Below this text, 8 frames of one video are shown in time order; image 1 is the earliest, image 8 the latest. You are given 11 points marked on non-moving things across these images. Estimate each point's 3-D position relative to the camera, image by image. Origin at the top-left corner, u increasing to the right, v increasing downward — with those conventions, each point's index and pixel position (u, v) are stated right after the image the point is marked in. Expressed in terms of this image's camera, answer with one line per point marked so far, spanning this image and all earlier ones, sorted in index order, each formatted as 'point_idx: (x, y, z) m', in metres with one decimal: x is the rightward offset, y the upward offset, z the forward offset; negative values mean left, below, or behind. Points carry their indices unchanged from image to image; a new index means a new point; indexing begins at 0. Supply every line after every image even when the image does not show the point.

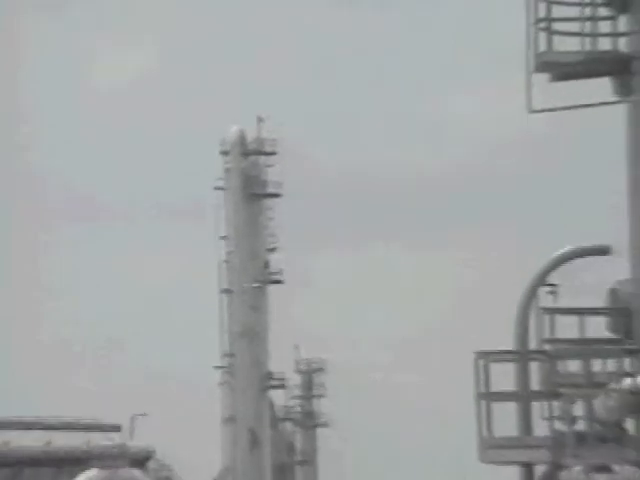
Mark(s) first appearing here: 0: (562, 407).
0: (+1.2, -0.9, +7.1) m
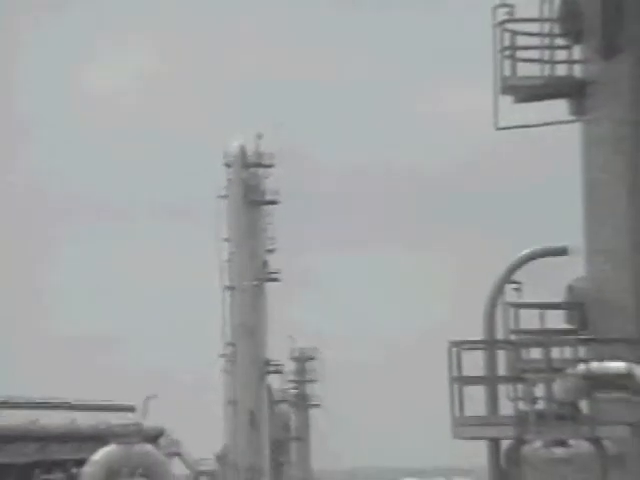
0: (+1.2, -0.9, +8.1) m
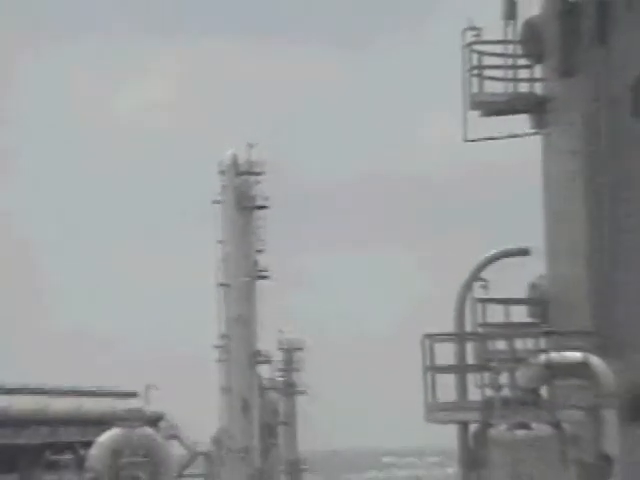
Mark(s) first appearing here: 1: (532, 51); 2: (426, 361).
0: (+1.1, -0.9, +8.9) m
1: (+1.3, +1.2, +8.9) m
2: (+0.7, -0.8, +9.1) m
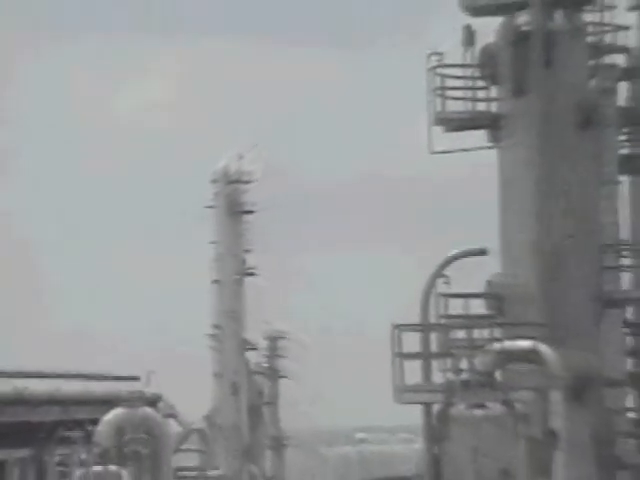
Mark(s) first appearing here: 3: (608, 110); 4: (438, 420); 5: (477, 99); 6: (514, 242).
0: (+0.9, -0.9, +10.1) m
1: (+1.2, +1.2, +10.1) m
2: (+0.6, -0.8, +10.2) m
3: (+2.0, +0.9, +9.8) m
4: (+0.9, -1.3, +10.0) m
5: (+1.1, +1.0, +10.1) m
6: (+1.3, 0.0, +9.8) m
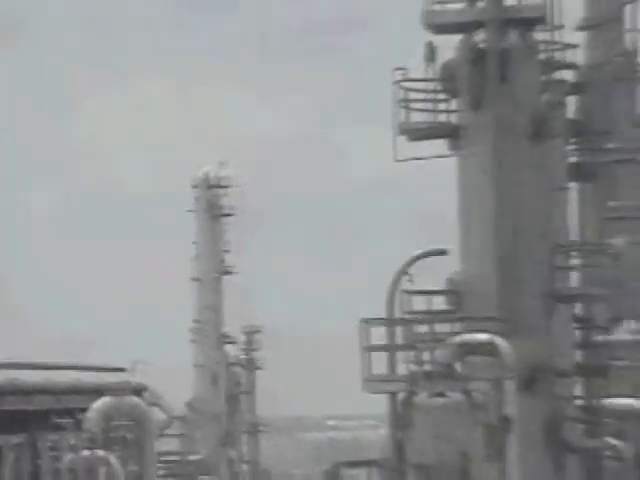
0: (+0.7, -0.9, +10.9) m
1: (+1.0, +1.2, +10.9) m
2: (+0.3, -0.8, +11.0) m
3: (+1.8, +0.9, +10.6) m
4: (+0.6, -1.3, +10.9) m
5: (+0.9, +1.0, +10.9) m
6: (+1.1, 0.0, +10.6) m
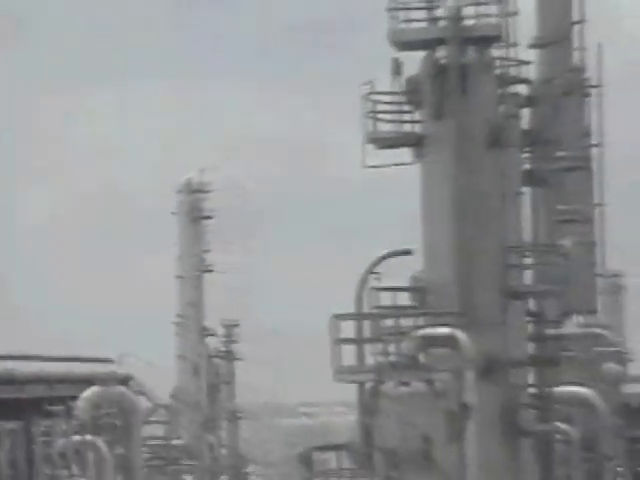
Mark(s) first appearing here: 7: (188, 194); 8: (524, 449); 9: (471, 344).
0: (+0.5, -0.9, +11.8) m
1: (+0.8, +1.2, +11.8) m
2: (+0.1, -0.8, +11.9) m
3: (+1.6, +0.9, +11.5) m
4: (+0.4, -1.3, +11.7) m
5: (+0.7, +1.0, +11.8) m
6: (+0.9, -0.1, +11.5) m
7: (-1.7, +0.6, +17.7) m
8: (+1.7, -1.7, +11.4) m
9: (+1.2, -0.8, +10.9) m
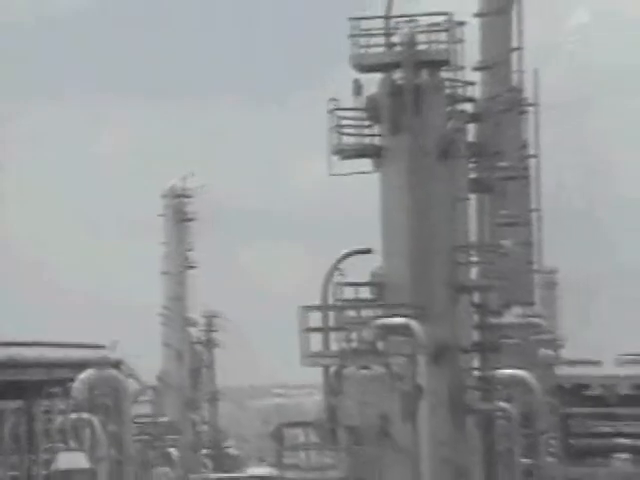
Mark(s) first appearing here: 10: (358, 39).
0: (+0.2, -0.9, +13.2) m
1: (+0.5, +1.2, +13.3) m
2: (-0.2, -0.8, +13.4) m
3: (+1.3, +0.9, +13.0) m
4: (+0.1, -1.3, +13.2) m
5: (+0.4, +1.0, +13.2) m
6: (+0.6, -0.1, +13.0) m
7: (-2.0, +0.6, +19.1) m
8: (+1.4, -1.7, +12.9) m
9: (+0.9, -0.8, +12.4) m
10: (+0.3, +1.8, +12.9) m
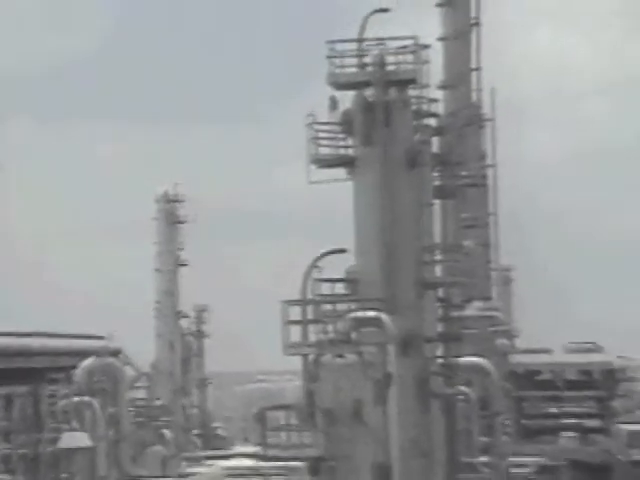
0: (0.0, -0.9, +14.6) m
1: (+0.3, +1.2, +14.7) m
2: (-0.4, -0.8, +14.8) m
3: (+1.1, +0.9, +14.4) m
4: (-0.1, -1.3, +14.6) m
5: (+0.2, +1.0, +14.6) m
6: (+0.4, -0.1, +14.4) m
7: (-2.2, +0.6, +20.5) m
8: (+1.2, -1.7, +14.3) m
9: (+0.7, -0.8, +13.8) m
10: (+0.1, +1.8, +14.3) m
